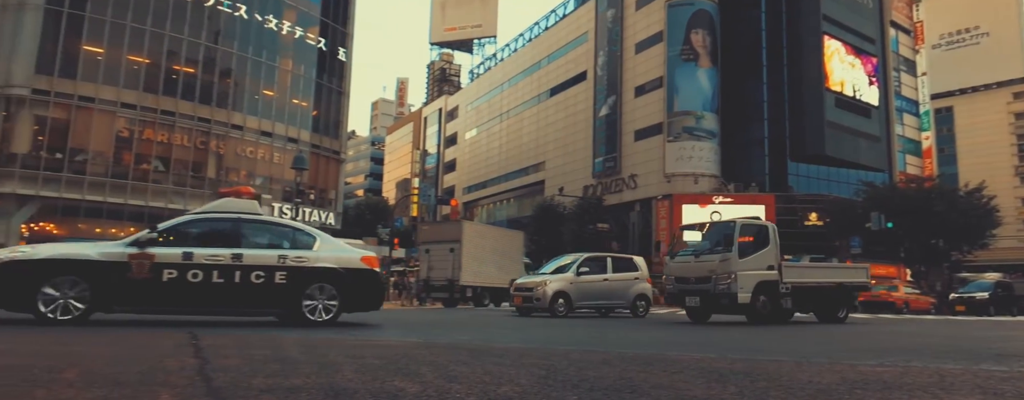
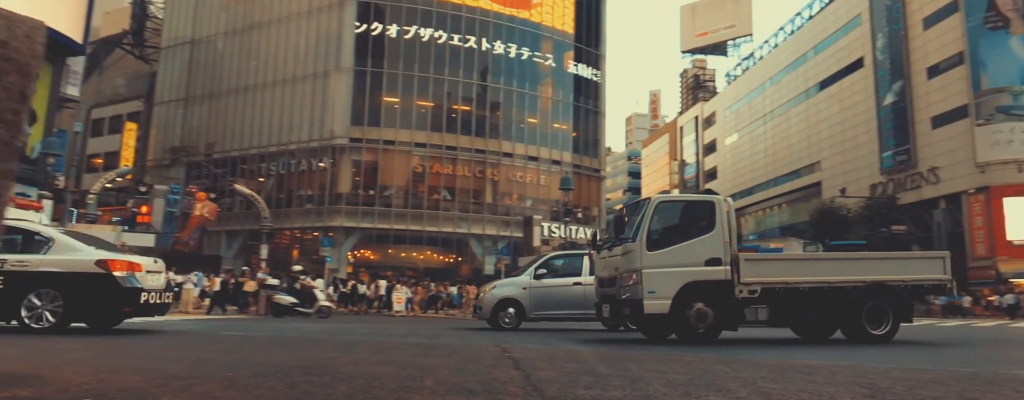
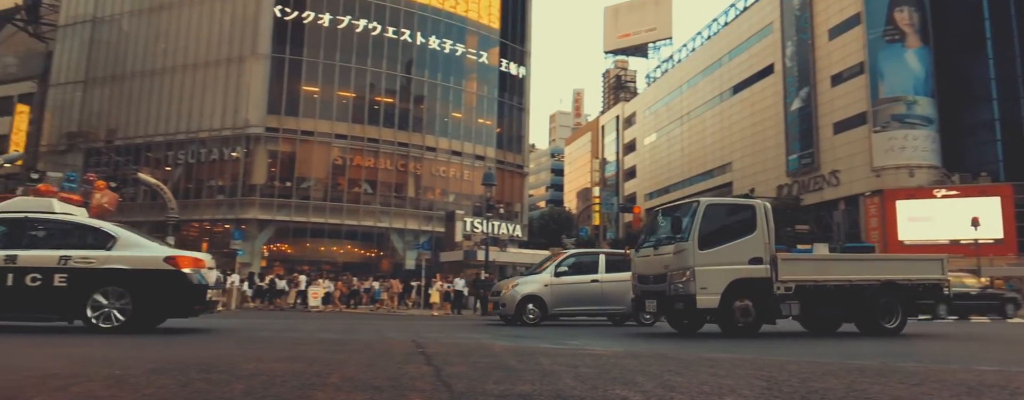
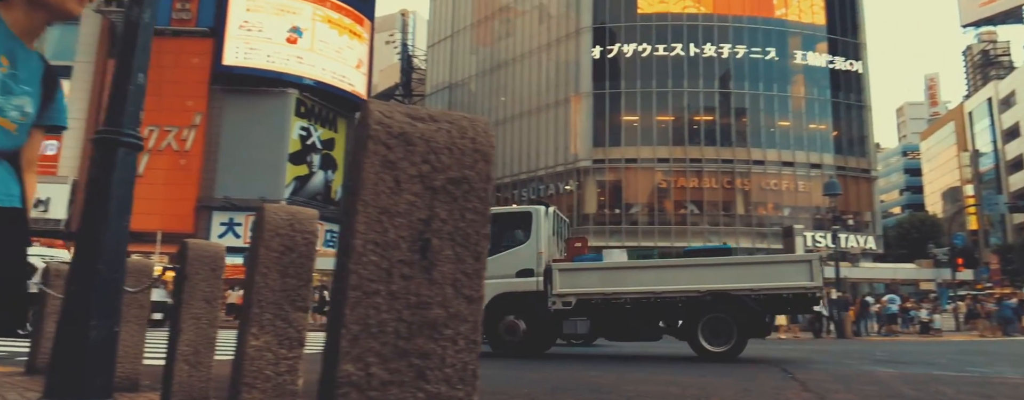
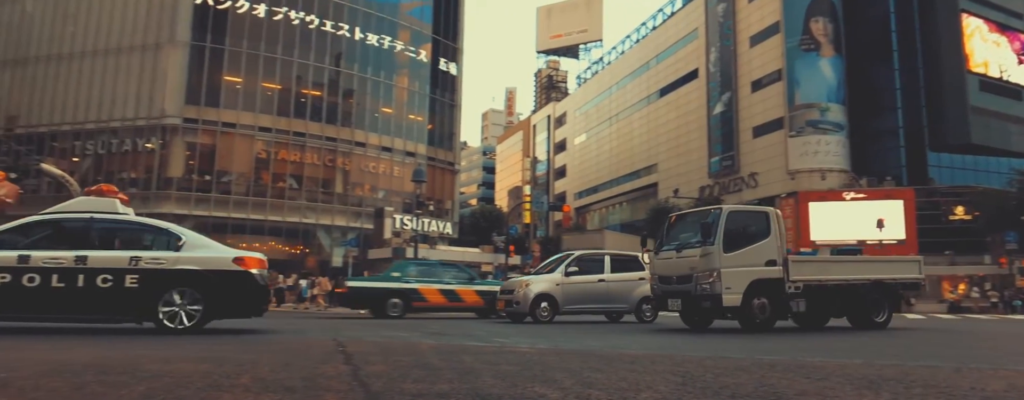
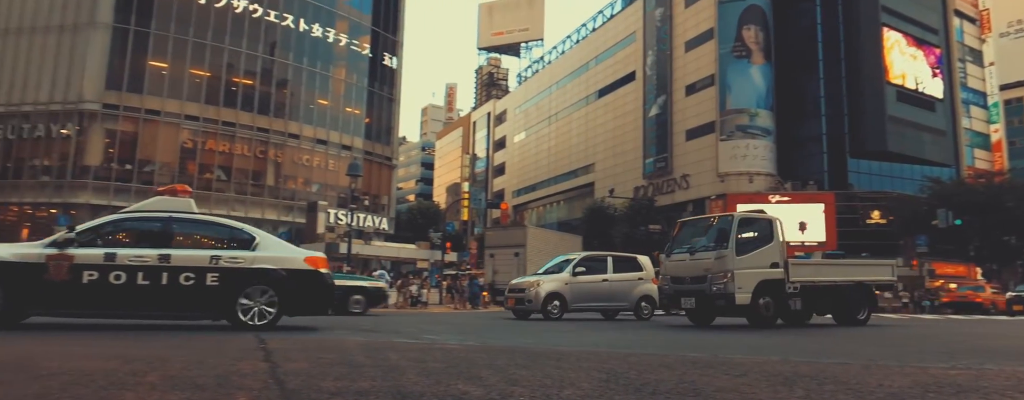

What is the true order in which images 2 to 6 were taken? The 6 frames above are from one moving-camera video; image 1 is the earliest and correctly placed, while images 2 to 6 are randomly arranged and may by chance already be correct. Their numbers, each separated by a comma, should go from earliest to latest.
6, 5, 3, 2, 4
